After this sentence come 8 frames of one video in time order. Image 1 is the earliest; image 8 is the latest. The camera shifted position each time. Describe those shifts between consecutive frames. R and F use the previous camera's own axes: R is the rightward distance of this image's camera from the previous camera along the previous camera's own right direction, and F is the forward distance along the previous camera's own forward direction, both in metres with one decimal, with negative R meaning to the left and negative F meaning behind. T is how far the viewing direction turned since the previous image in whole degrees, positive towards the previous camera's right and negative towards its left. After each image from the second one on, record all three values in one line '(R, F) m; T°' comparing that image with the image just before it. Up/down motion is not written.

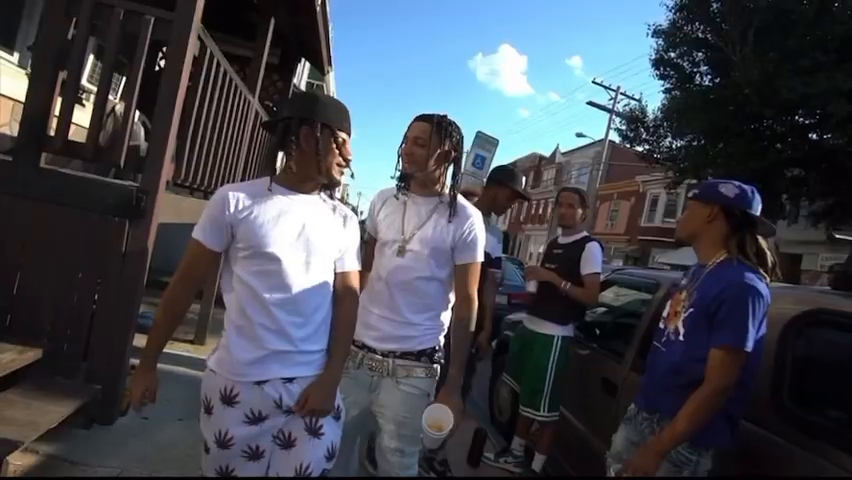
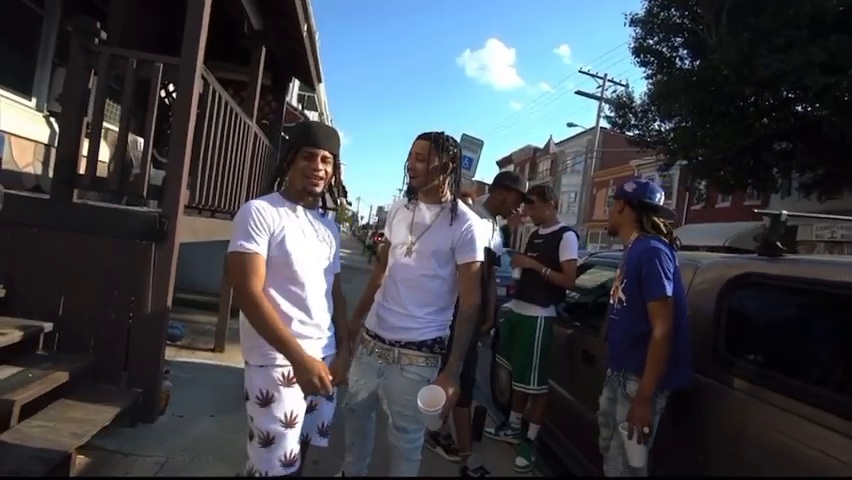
(+0.1, -0.4) m; 0°
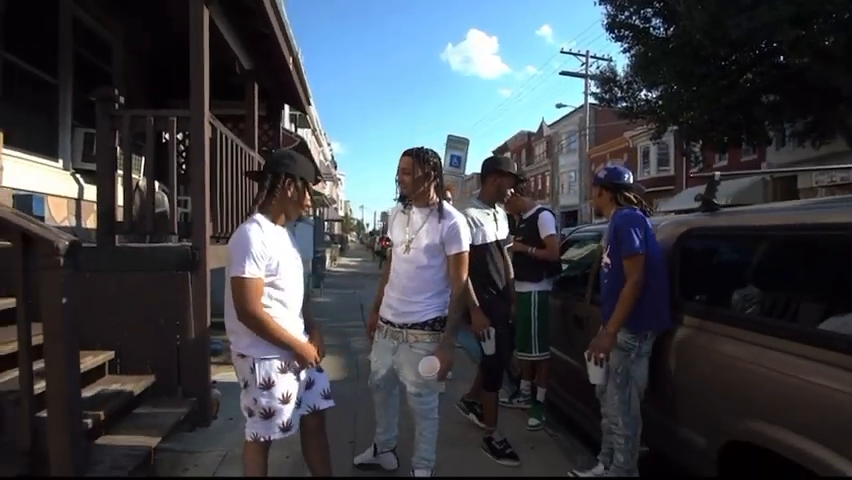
(+0.1, -0.5) m; -1°
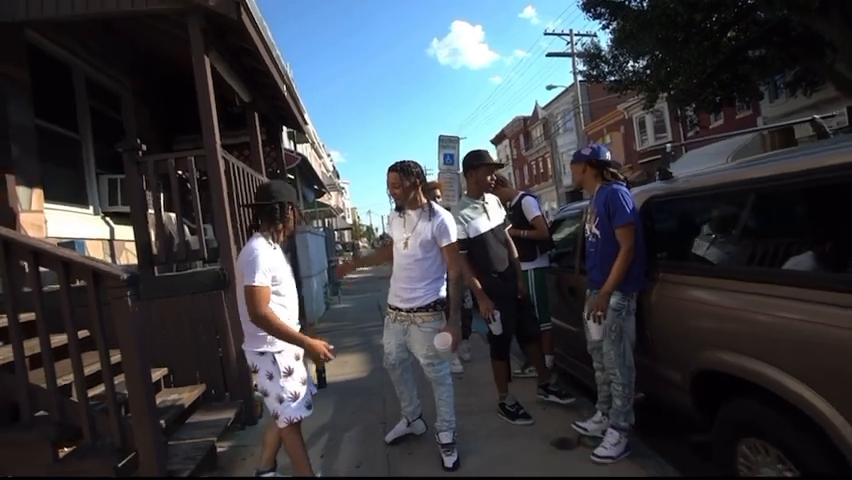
(+0.1, -0.5) m; -1°
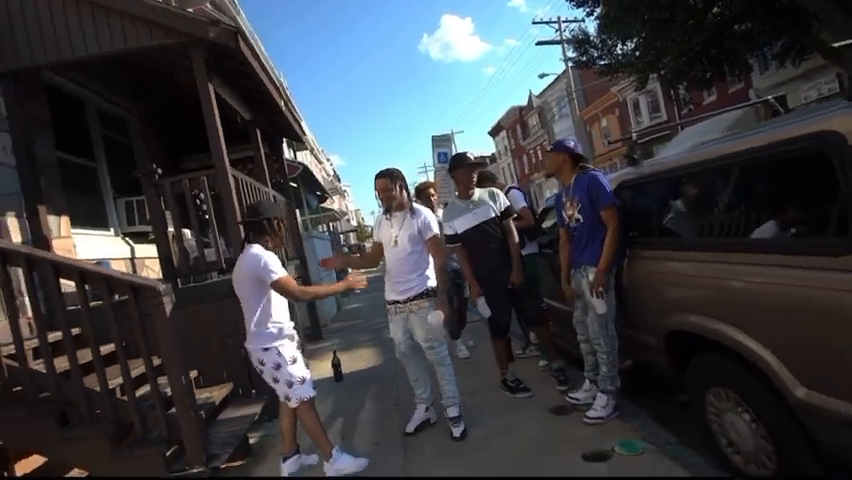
(+0.1, -0.4) m; -1°
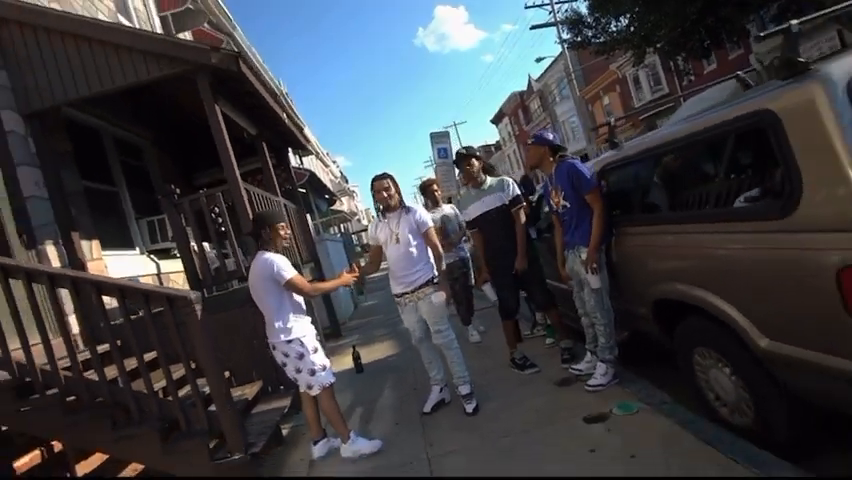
(+0.1, -0.3) m; -2°
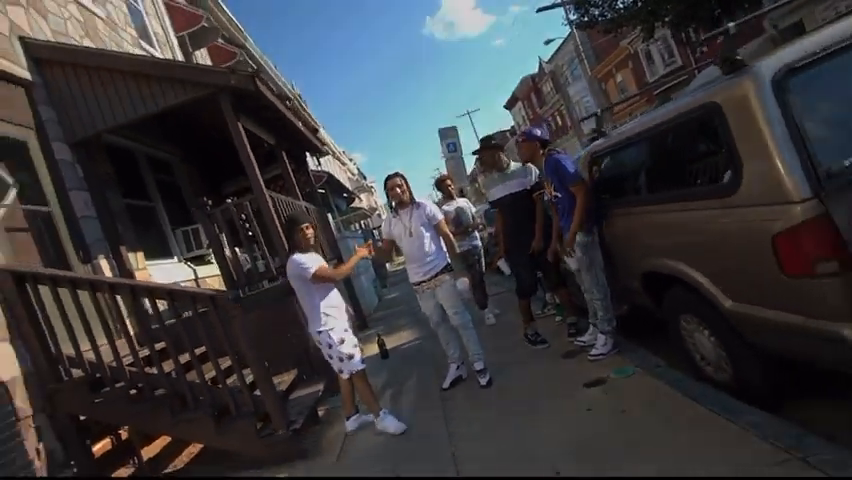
(+0.1, -0.4) m; -3°
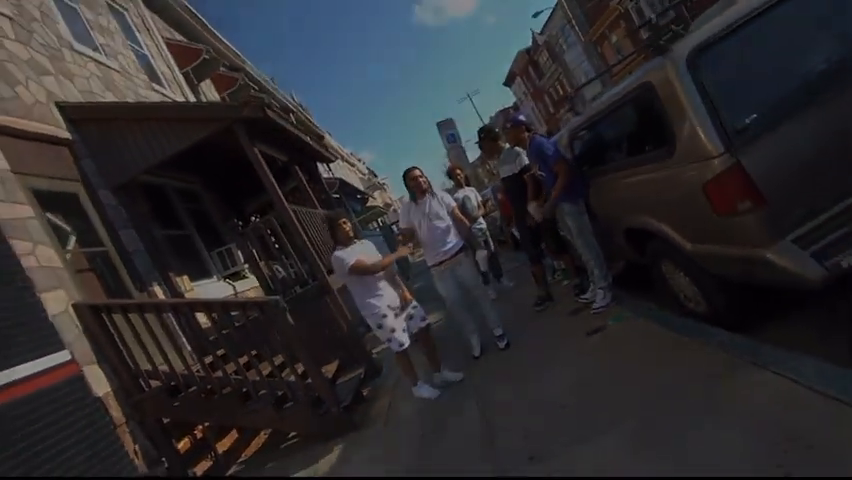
(+0.1, -0.6) m; -3°
